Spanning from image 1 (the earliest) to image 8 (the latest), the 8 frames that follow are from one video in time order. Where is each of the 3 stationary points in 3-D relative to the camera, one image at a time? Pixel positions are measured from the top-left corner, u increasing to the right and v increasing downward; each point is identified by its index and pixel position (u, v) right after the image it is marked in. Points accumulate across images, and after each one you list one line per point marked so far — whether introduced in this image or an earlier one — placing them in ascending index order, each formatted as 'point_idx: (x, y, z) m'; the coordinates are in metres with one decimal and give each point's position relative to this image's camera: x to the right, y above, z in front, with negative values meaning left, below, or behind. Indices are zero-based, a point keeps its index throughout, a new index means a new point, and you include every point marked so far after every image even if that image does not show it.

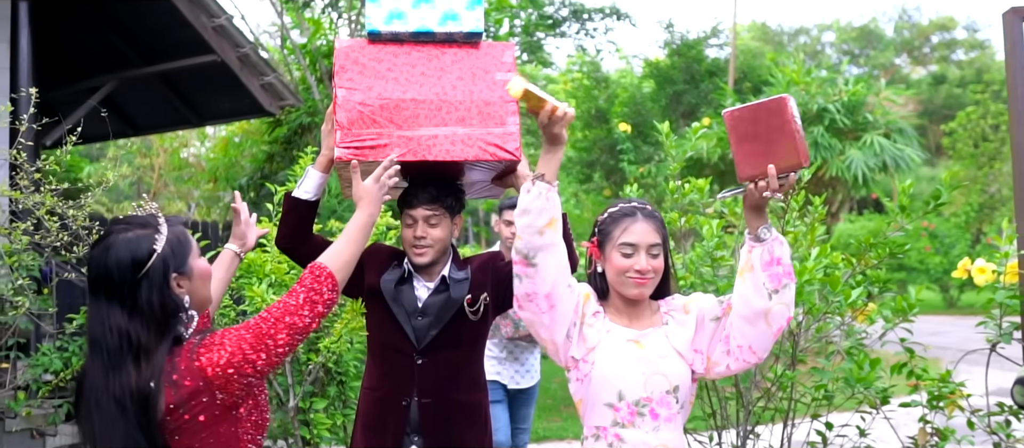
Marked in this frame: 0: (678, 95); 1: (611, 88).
0: (+2.1, +1.6, +12.1) m
1: (+1.3, +1.8, +12.6) m
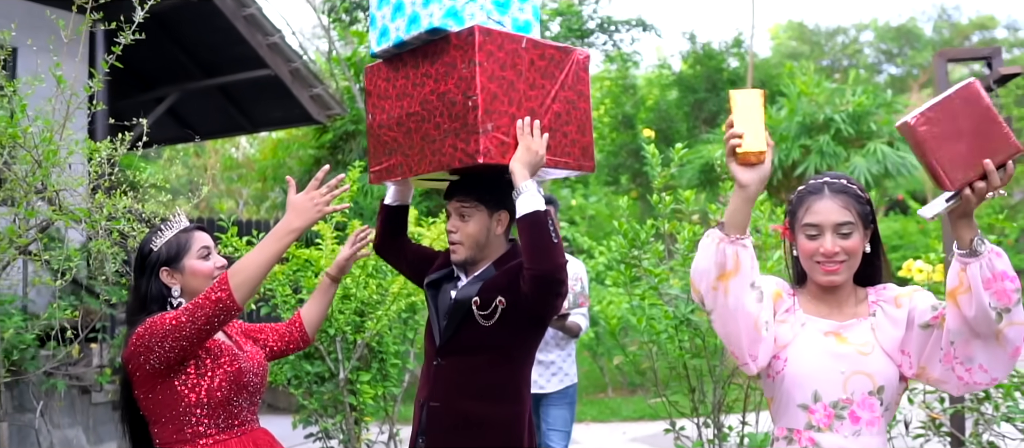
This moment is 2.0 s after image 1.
0: (+2.5, +1.6, +12.6) m
1: (+1.8, +1.8, +13.2) m
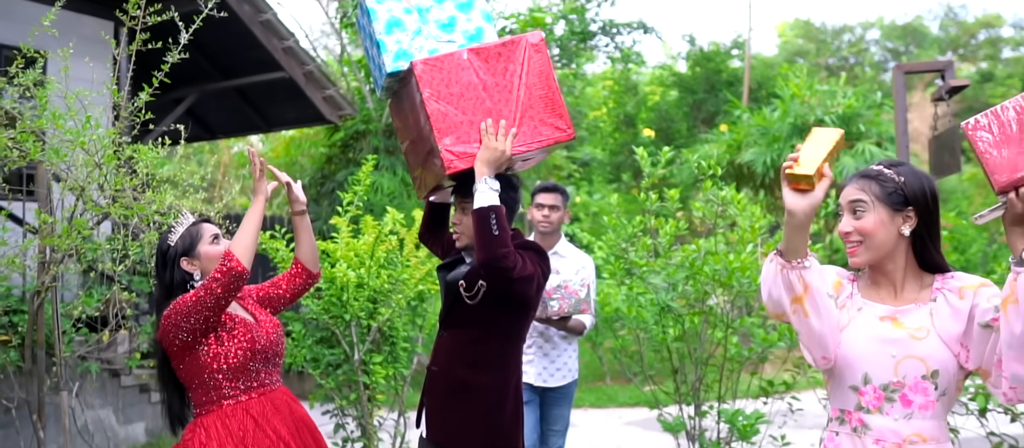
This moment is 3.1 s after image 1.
0: (+2.6, +1.7, +12.9) m
1: (+1.8, +1.9, +13.5) m
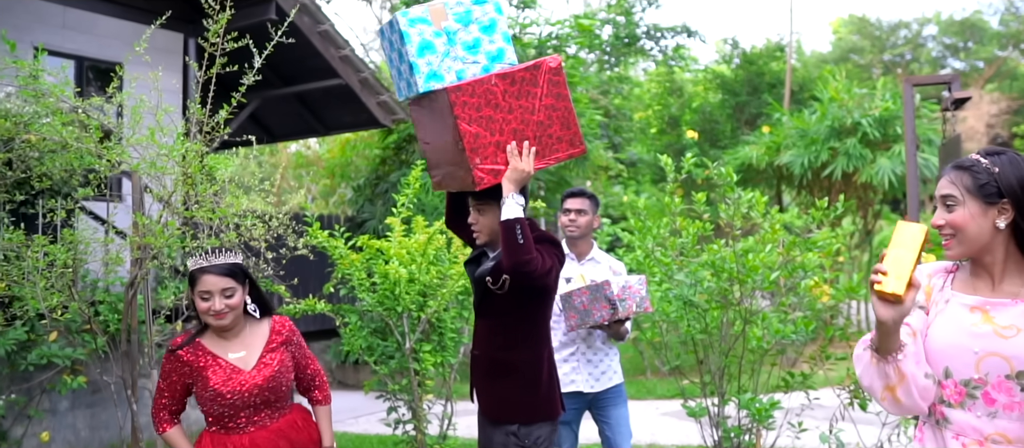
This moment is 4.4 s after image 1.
0: (+3.3, +1.7, +13.1) m
1: (+2.5, +1.9, +13.7) m
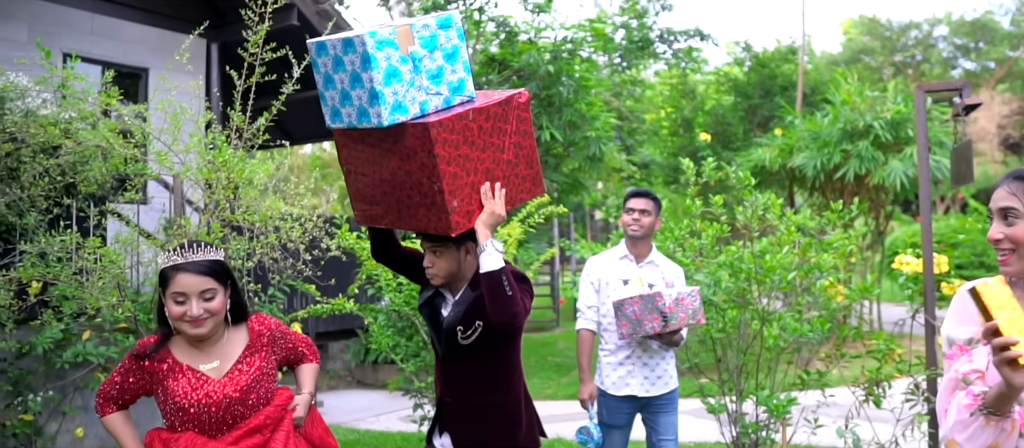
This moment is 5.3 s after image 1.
0: (+3.5, +1.7, +13.2) m
1: (+2.8, +1.9, +13.9) m
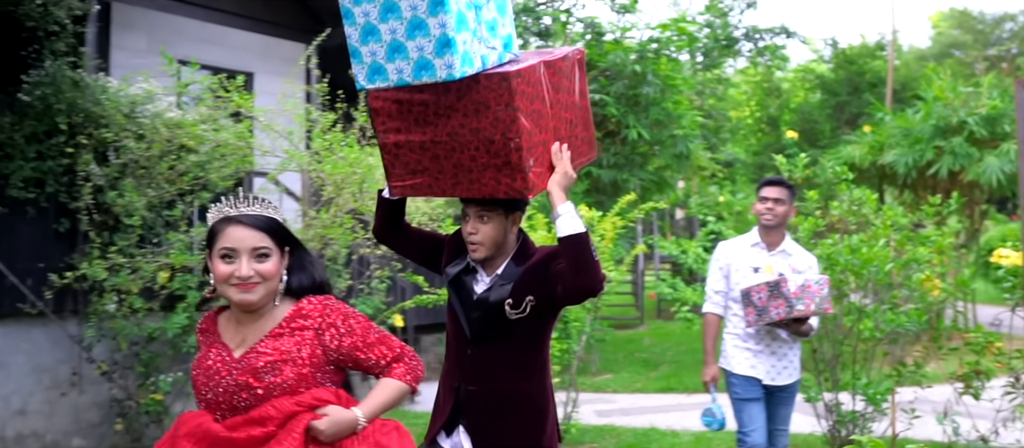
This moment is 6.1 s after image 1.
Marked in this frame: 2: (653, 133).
0: (+4.7, +1.7, +13.1) m
1: (+4.0, +1.9, +13.8) m
2: (+1.5, +1.0, +9.8) m
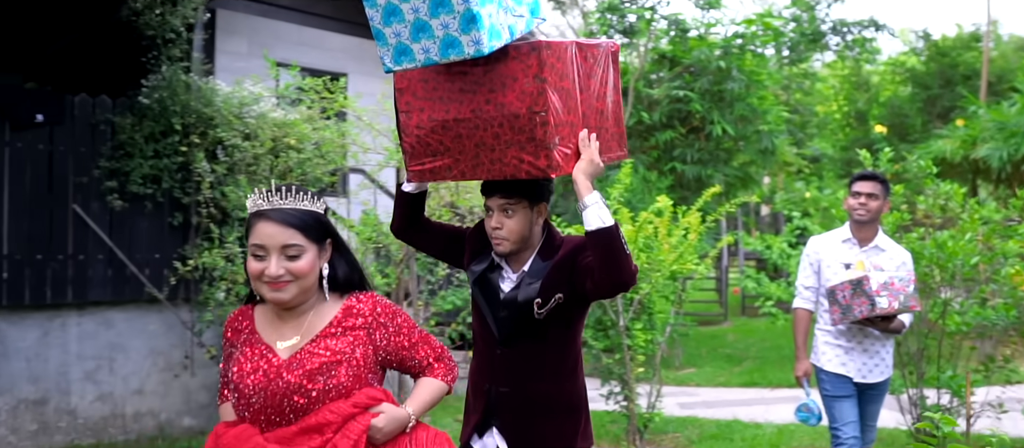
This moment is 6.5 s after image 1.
0: (+5.8, +1.7, +12.8) m
1: (+5.2, +1.9, +13.6) m
2: (+2.4, +1.0, +9.8) m
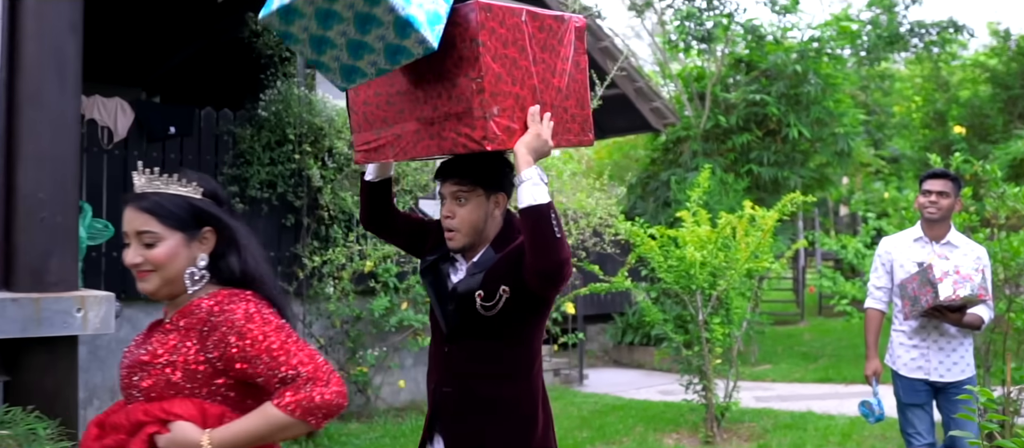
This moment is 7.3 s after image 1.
0: (+6.9, +1.7, +12.8) m
1: (+6.4, +1.9, +13.5) m
2: (+3.3, +1.0, +10.0) m
